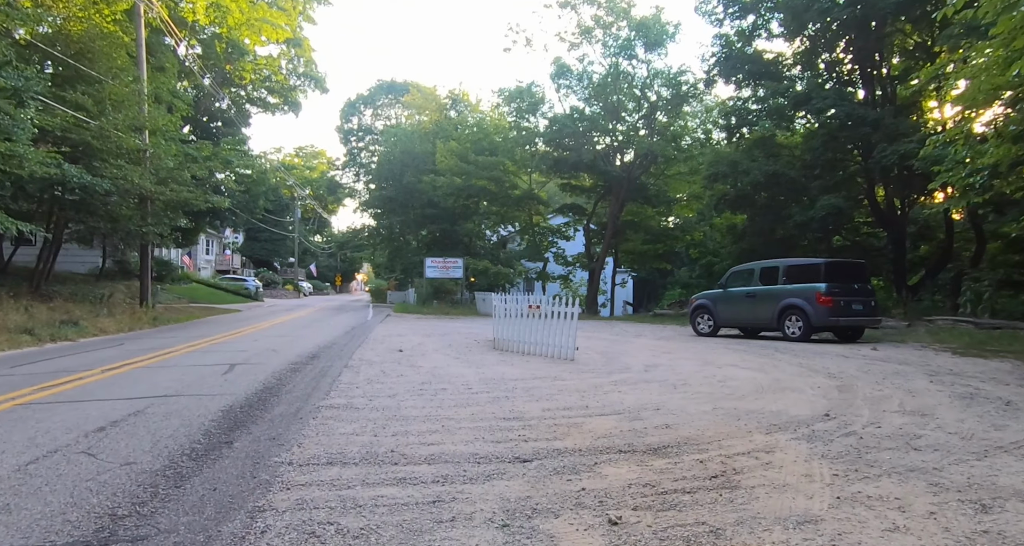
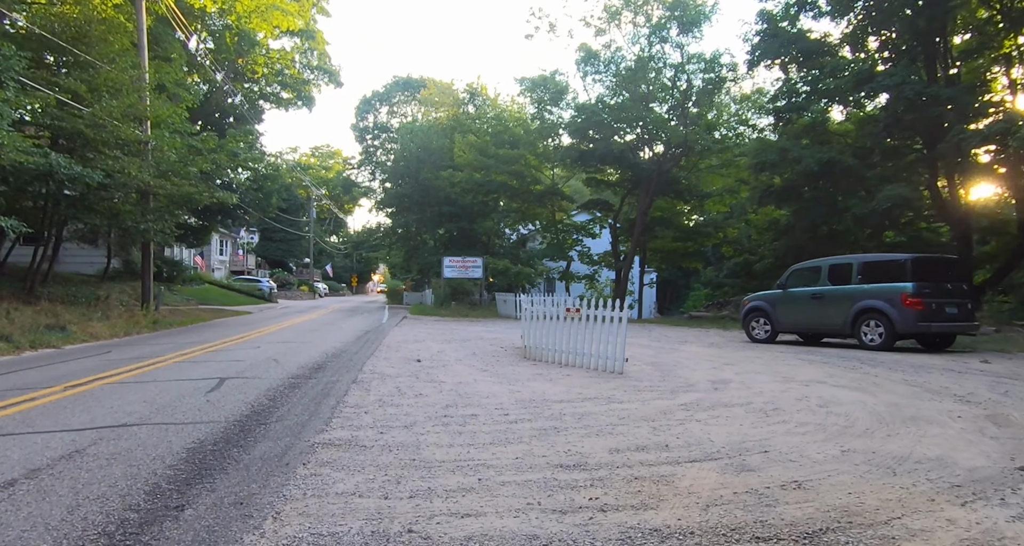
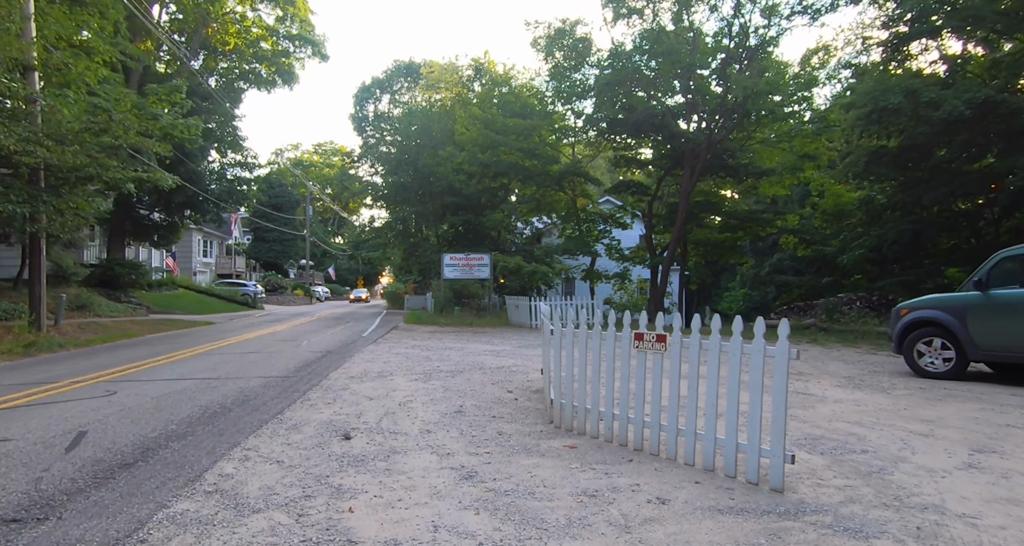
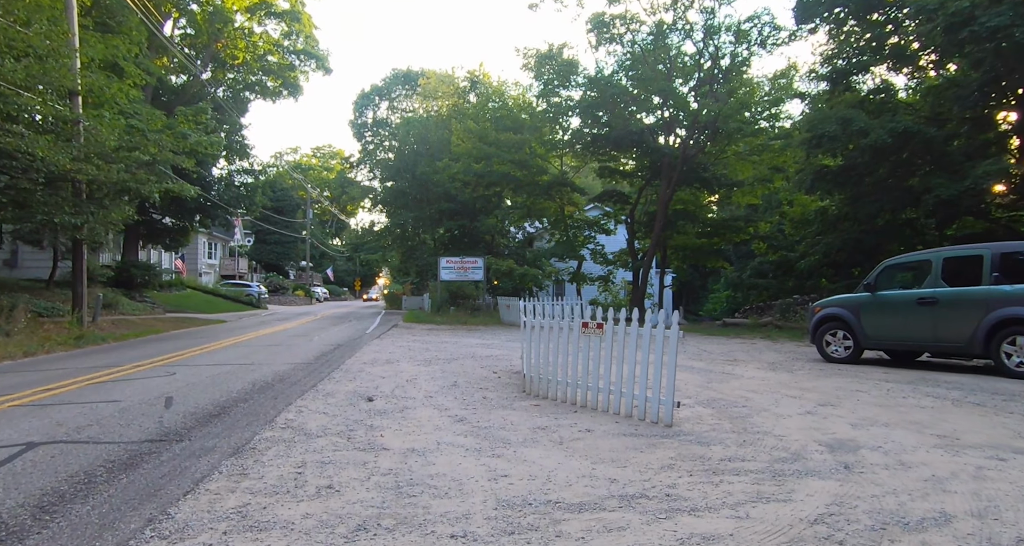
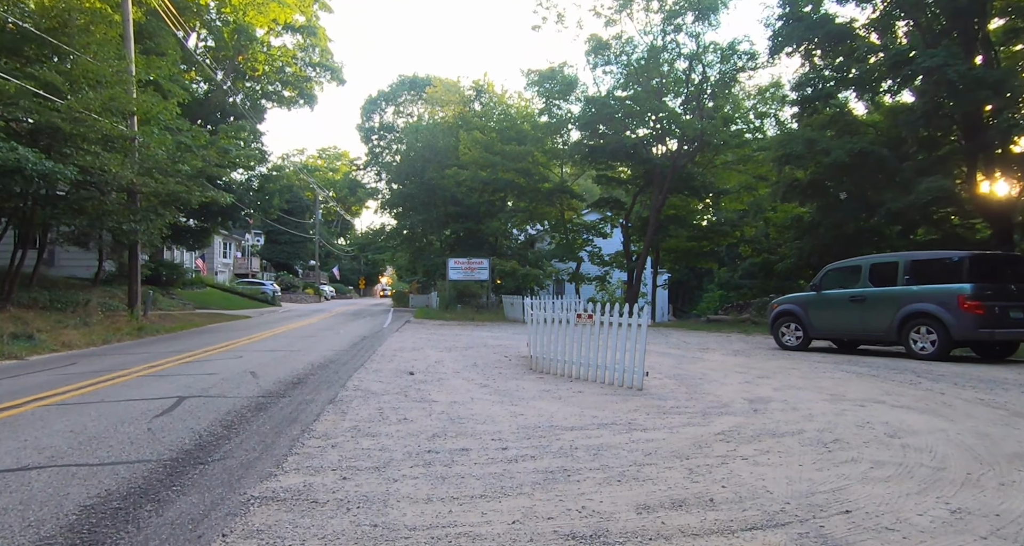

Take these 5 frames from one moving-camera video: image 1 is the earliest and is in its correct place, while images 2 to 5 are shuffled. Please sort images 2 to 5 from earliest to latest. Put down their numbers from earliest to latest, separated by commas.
2, 5, 4, 3
